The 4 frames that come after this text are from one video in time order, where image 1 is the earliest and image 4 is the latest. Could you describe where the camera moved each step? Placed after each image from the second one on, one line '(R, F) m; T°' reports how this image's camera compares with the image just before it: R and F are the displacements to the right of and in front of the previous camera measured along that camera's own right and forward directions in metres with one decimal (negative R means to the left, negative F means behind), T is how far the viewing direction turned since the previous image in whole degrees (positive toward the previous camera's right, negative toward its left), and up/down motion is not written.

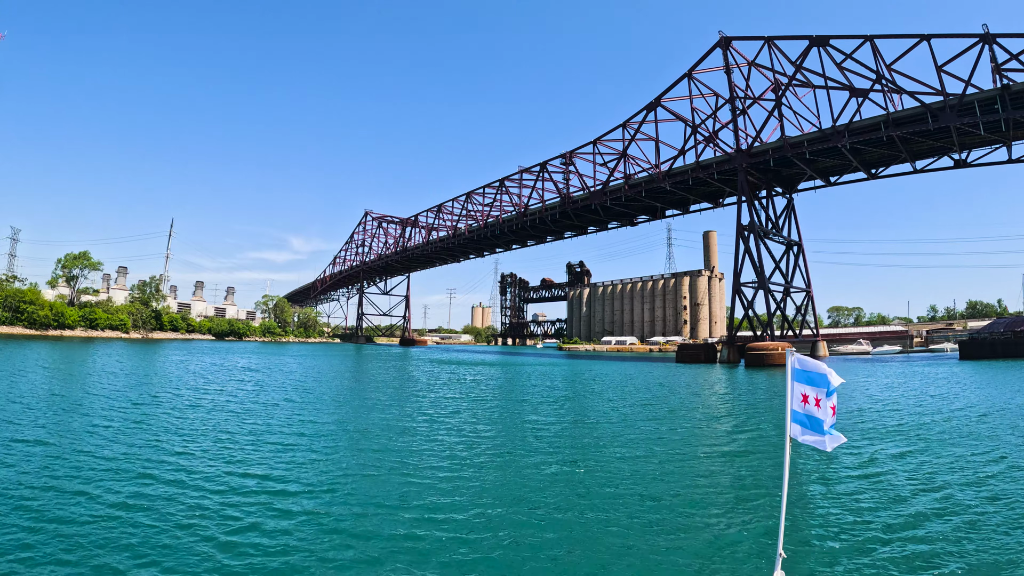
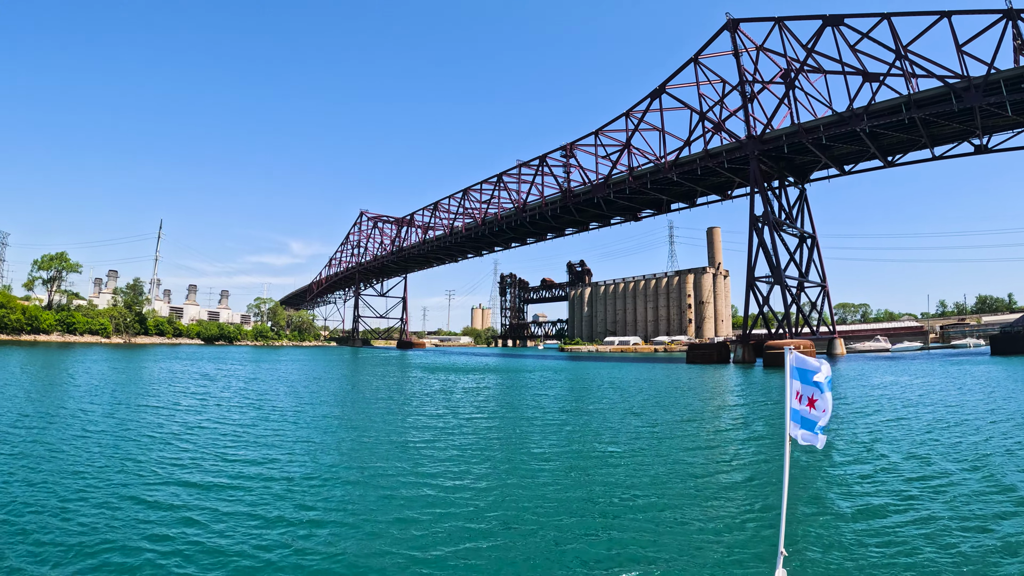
(0.0, +1.9) m; 0°
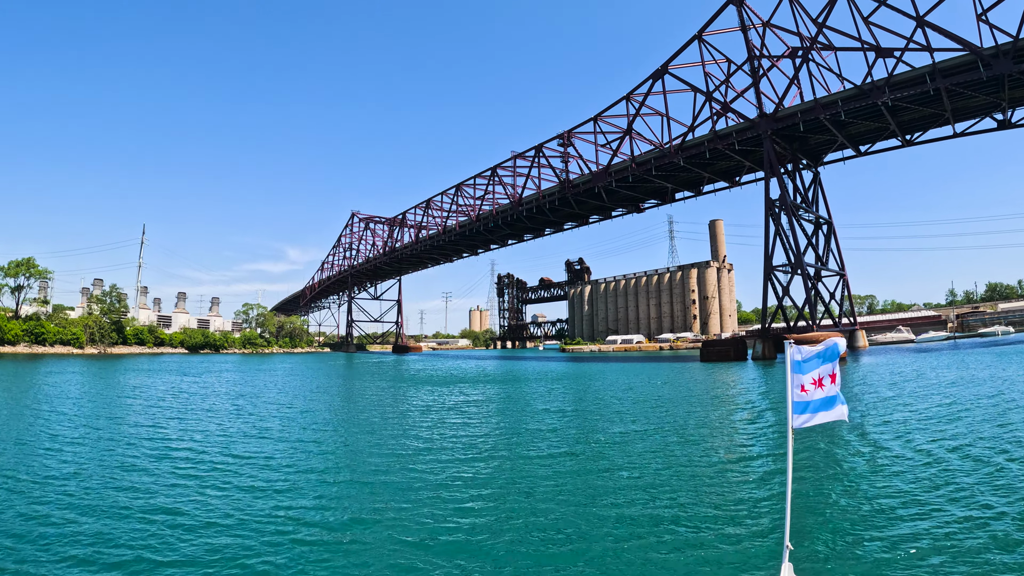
(0.0, +2.2) m; 0°
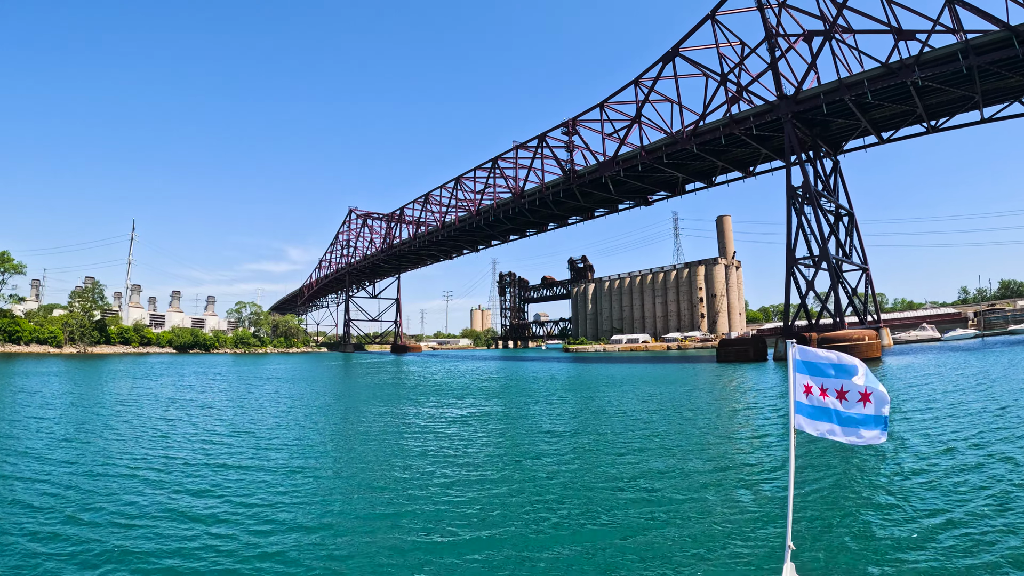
(0.0, +1.9) m; 0°
